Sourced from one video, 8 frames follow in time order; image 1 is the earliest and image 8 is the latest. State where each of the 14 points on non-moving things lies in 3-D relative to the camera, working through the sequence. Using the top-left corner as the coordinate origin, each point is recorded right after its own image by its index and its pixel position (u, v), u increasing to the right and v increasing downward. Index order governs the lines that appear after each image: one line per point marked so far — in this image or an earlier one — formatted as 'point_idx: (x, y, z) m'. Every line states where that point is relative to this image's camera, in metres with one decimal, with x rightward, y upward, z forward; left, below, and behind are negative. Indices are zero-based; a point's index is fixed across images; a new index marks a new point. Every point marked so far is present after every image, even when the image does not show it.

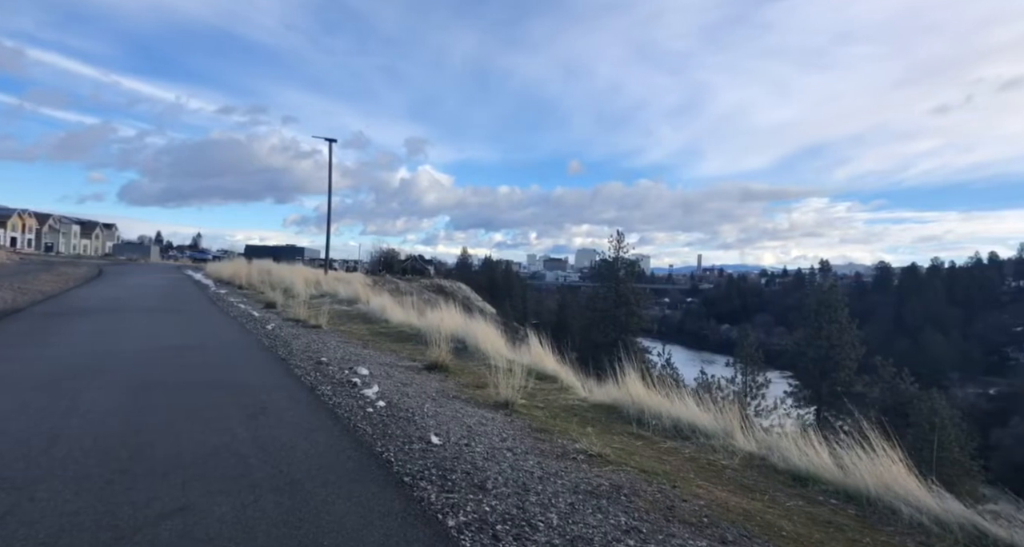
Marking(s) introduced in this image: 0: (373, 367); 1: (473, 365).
0: (-2.7, -1.8, +11.1) m
1: (-0.9, -2.0, +12.4) m
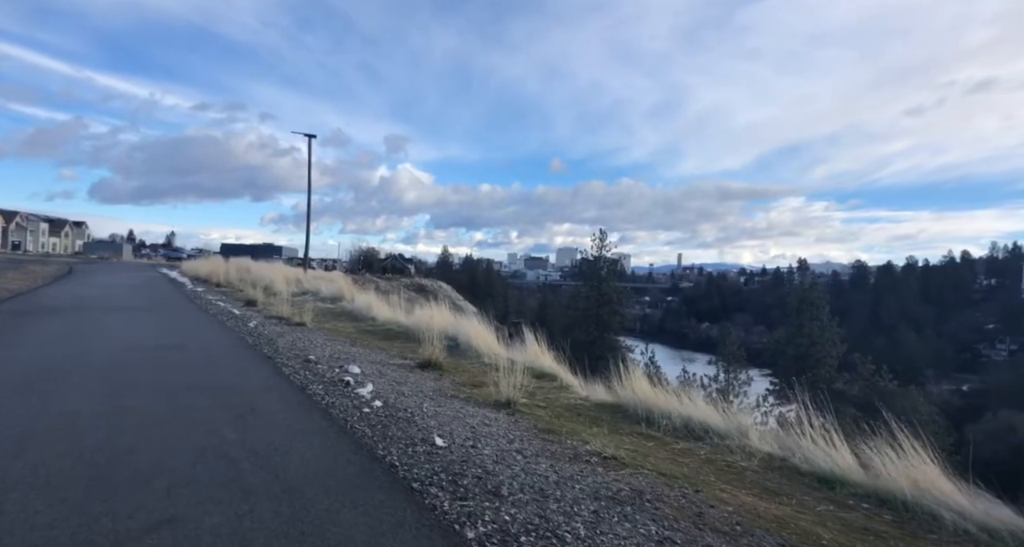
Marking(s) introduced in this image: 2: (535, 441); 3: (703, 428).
0: (-2.8, -1.7, +10.6) m
1: (-0.9, -1.9, +11.9) m
2: (+0.3, -2.0, +6.7) m
3: (+2.7, -2.2, +7.9) m
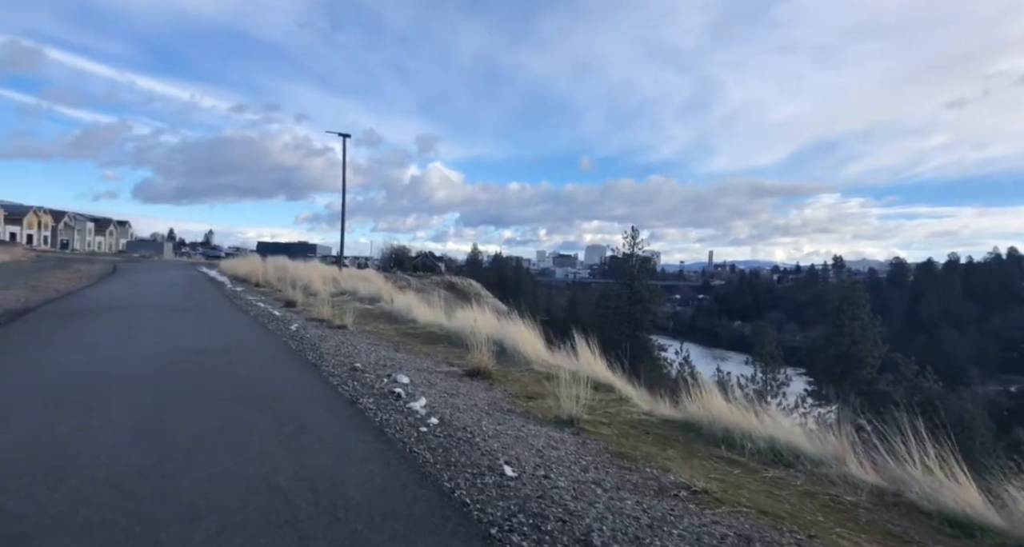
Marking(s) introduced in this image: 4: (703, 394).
0: (-1.8, -1.8, +10.1) m
1: (+0.1, -2.0, +11.3) m
2: (+1.1, -2.1, +6.0) m
3: (+3.5, -2.3, +7.1) m
4: (+3.2, -2.0, +9.4) m
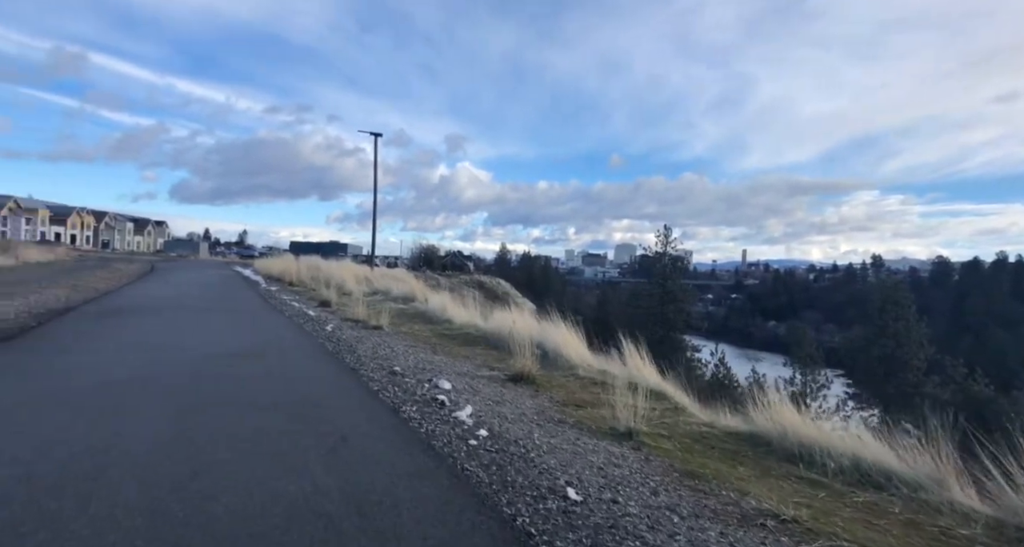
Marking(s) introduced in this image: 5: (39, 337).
0: (-1.0, -1.8, +9.6) m
1: (+1.0, -2.0, +10.7) m
2: (+1.6, -2.1, +5.4) m
3: (+4.2, -2.3, +6.3) m
4: (+3.9, -2.0, +8.7) m
5: (-9.7, -1.4, +11.5) m
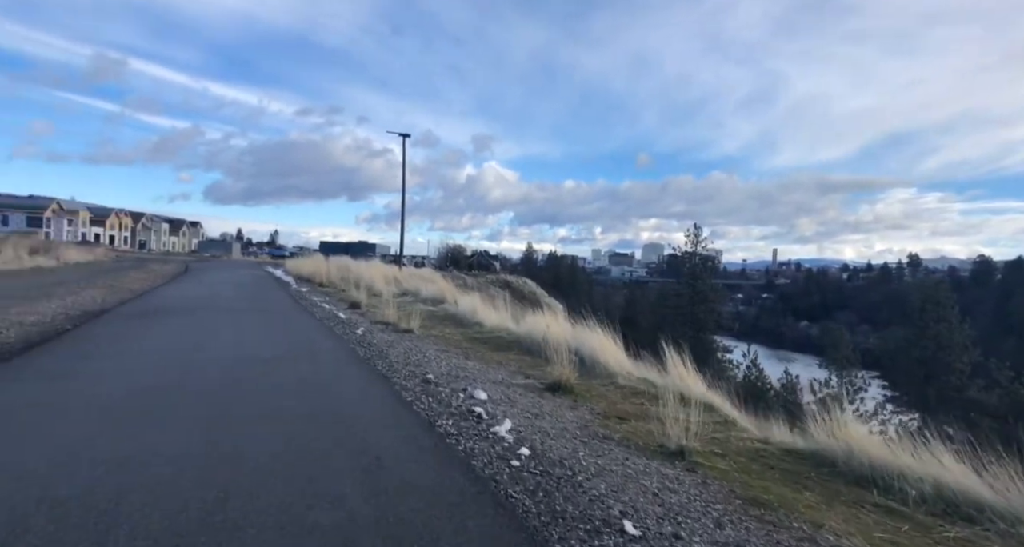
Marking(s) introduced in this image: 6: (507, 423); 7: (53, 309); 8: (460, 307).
0: (-0.4, -1.9, +9.2) m
1: (+1.6, -2.0, +10.2) m
2: (+2.1, -2.2, +4.9) m
3: (+4.6, -2.3, +5.7) m
4: (+4.5, -2.1, +8.0) m
5: (-9.0, -1.4, +11.5) m
6: (-0.1, -1.9, +7.1) m
7: (-13.1, -1.0, +15.9) m
8: (-1.8, -1.2, +19.7) m
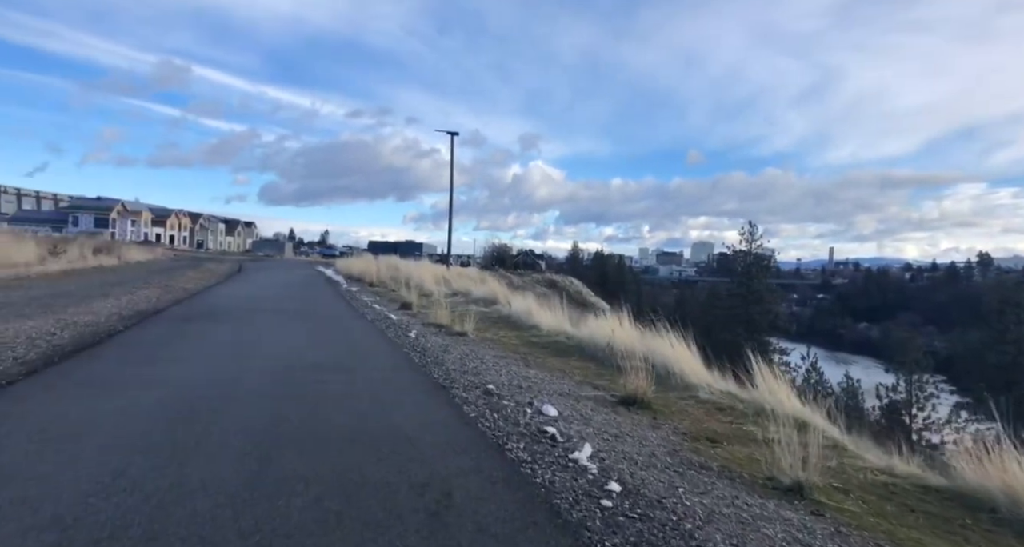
0: (+0.7, -1.9, +8.3) m
1: (+2.7, -2.0, +9.1) m
2: (+2.8, -2.2, +3.8) m
3: (+5.4, -2.4, +4.4) m
4: (+5.4, -2.1, +6.7) m
5: (-7.7, -1.4, +11.3) m
6: (+0.8, -1.9, +6.2) m
7: (-11.4, -1.0, +16.0) m
8: (+0.1, -1.2, +18.9) m
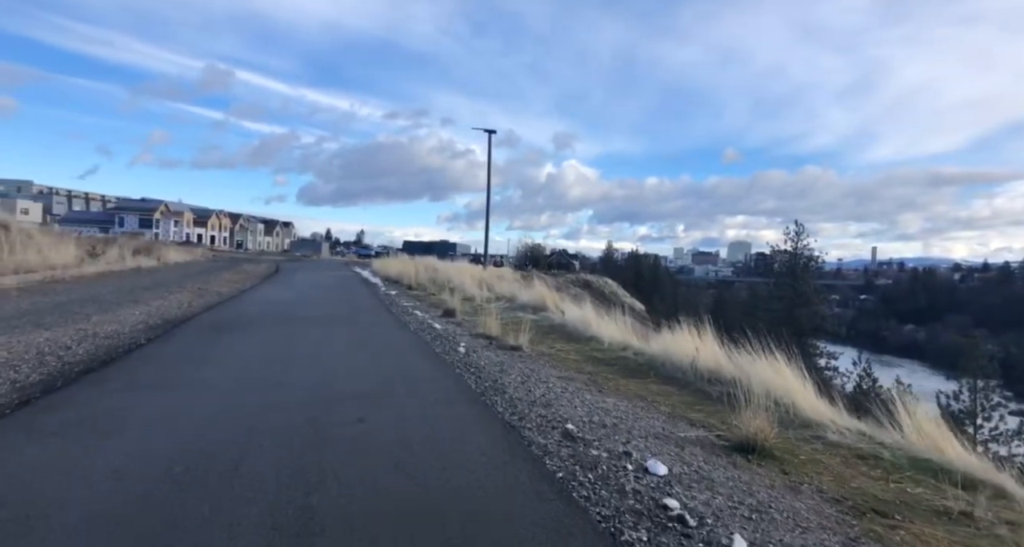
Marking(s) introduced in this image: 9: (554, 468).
0: (+1.7, -2.0, +6.5) m
1: (+3.8, -2.2, +7.2) m
2: (+3.5, -2.4, +1.9) m
3: (+6.2, -2.5, +2.3) m
4: (+6.4, -2.3, +4.6) m
5: (-6.5, -1.5, +10.0) m
6: (+1.7, -2.0, +4.4) m
7: (-10.0, -1.1, +14.9) m
8: (+1.7, -1.3, +17.1) m
9: (+0.4, -1.9, +5.5) m
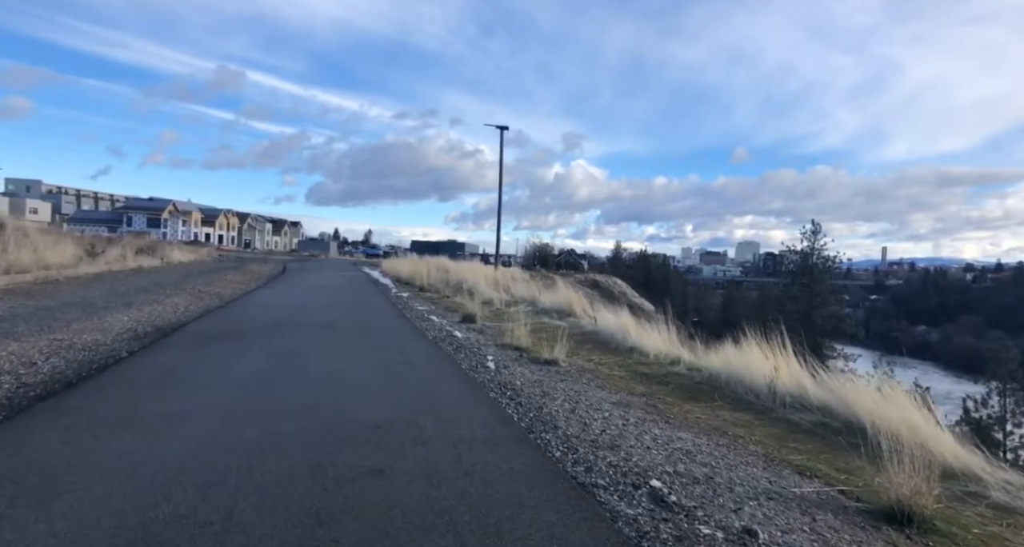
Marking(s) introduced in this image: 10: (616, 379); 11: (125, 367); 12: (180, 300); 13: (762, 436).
0: (+2.3, -2.1, +4.8) m
1: (+4.4, -2.3, +5.5) m
2: (+4.1, -2.4, +0.2) m
3: (+6.7, -2.6, +0.5) m
4: (+7.0, -2.4, +2.9) m
5: (-5.9, -1.6, +8.4) m
6: (+2.3, -2.1, +2.7) m
7: (-9.2, -1.2, +13.3) m
8: (+2.5, -1.4, +15.4) m
9: (+1.0, -2.0, +3.8) m
10: (+1.9, -2.0, +10.6) m
11: (-6.5, -1.5, +9.5) m
12: (-11.1, -0.9, +18.9) m
13: (+3.4, -2.1, +7.6) m
